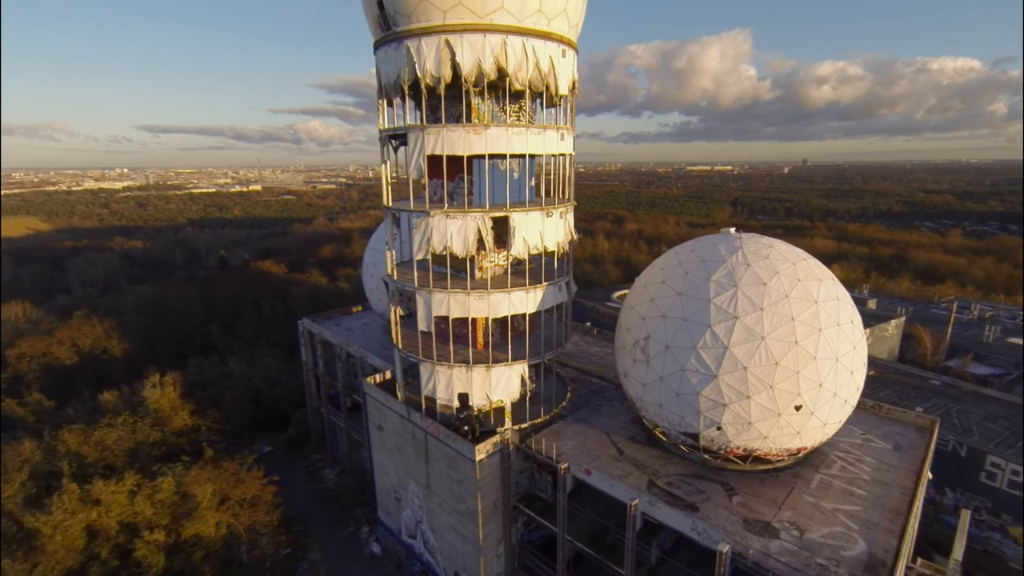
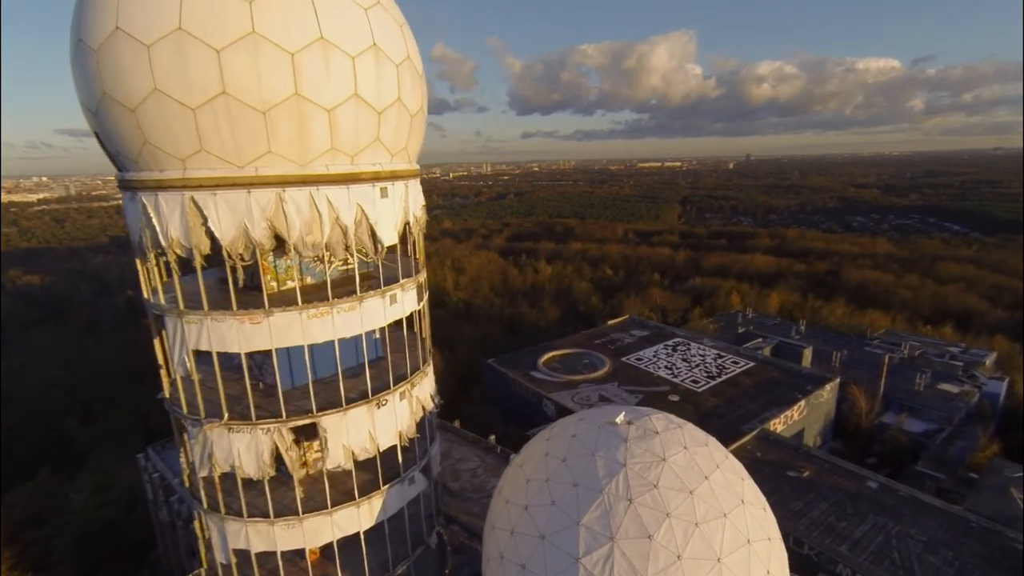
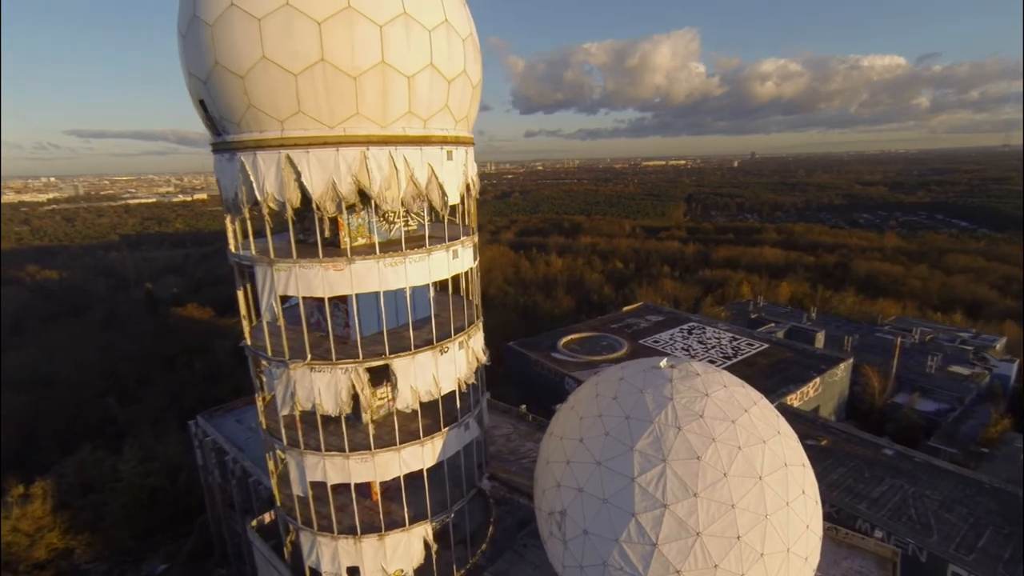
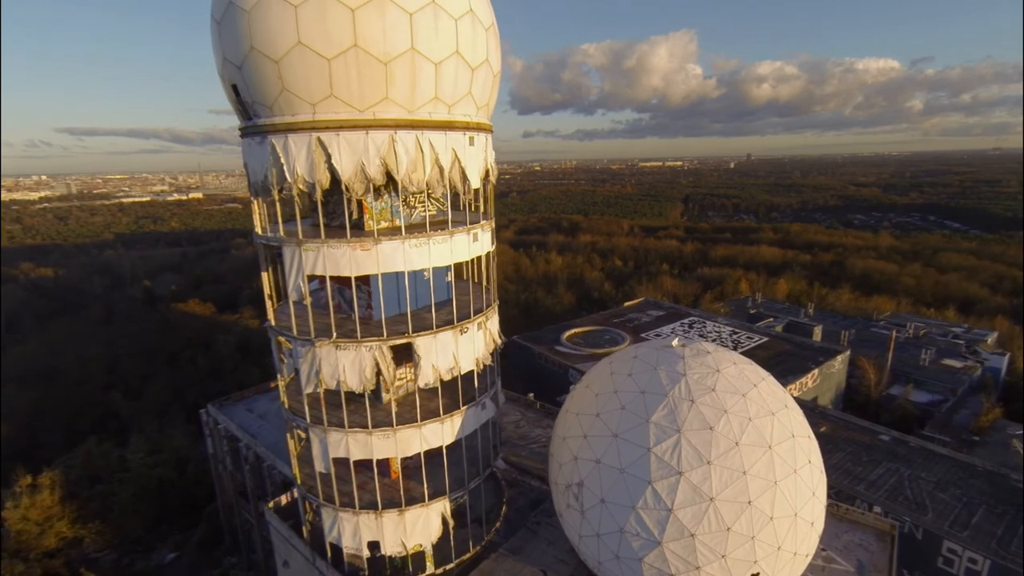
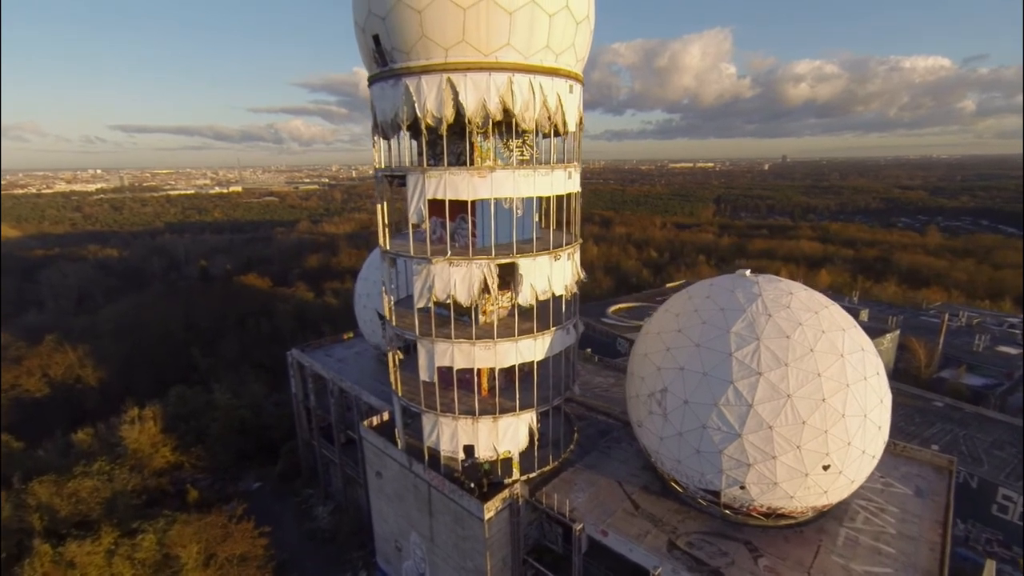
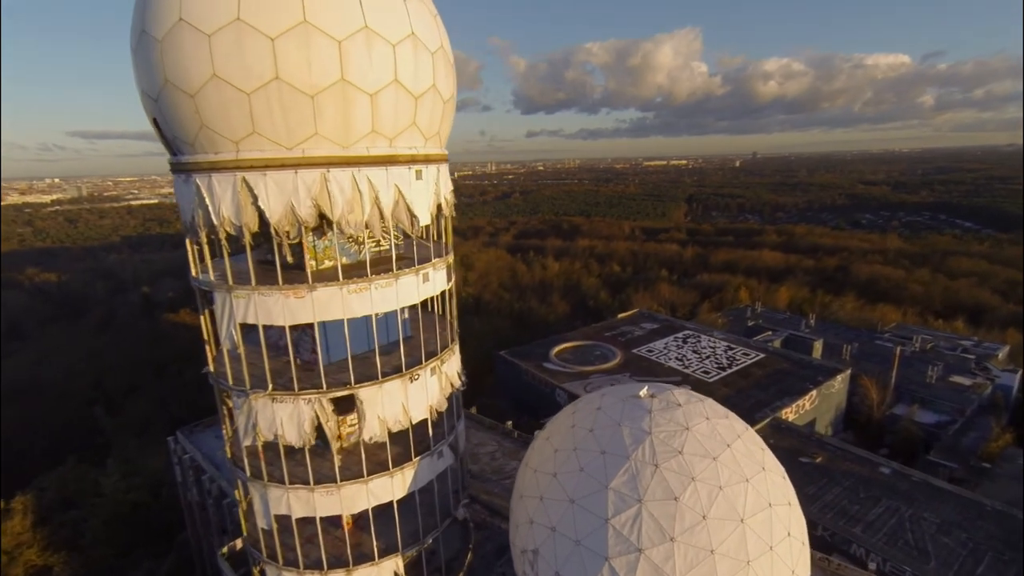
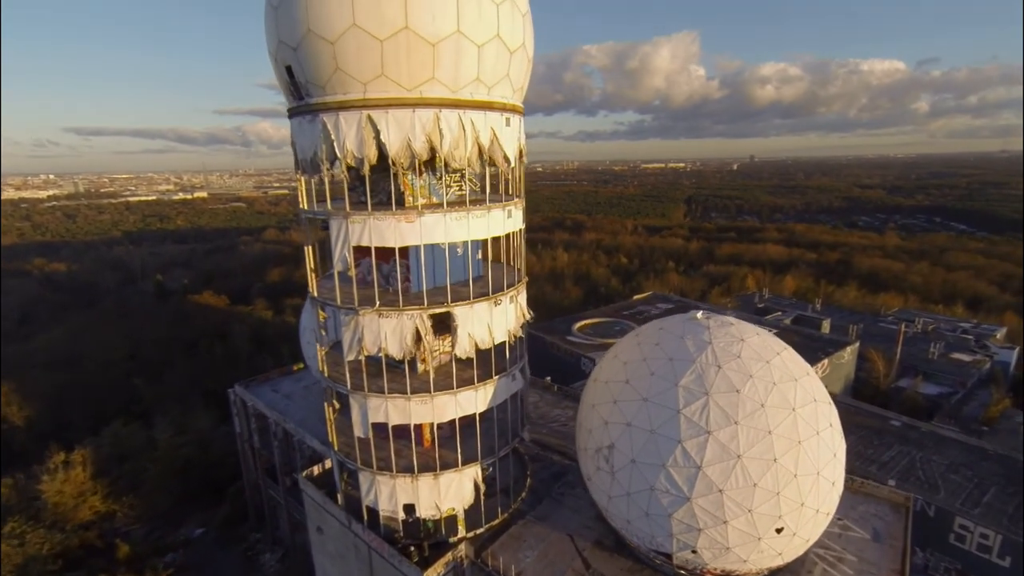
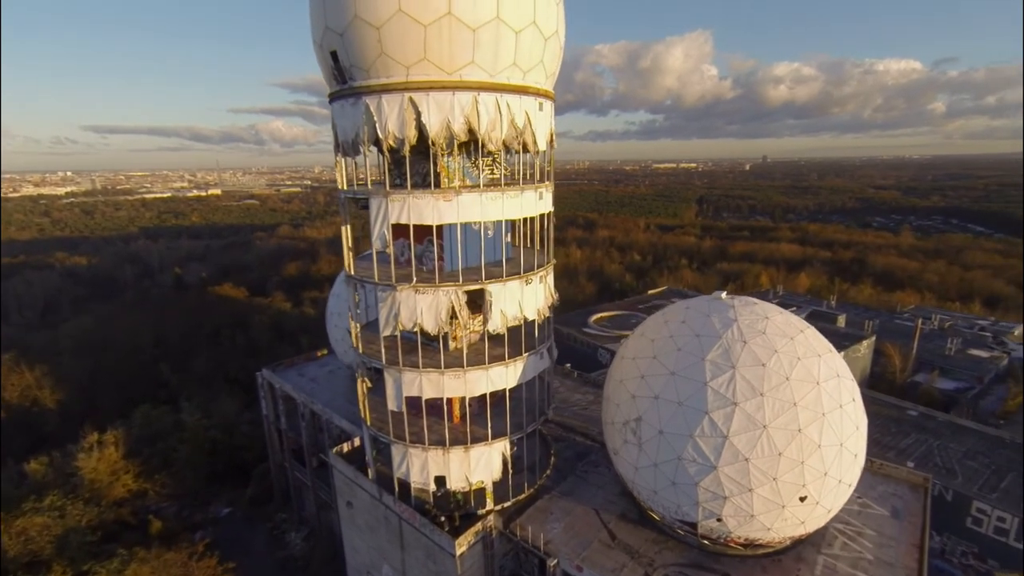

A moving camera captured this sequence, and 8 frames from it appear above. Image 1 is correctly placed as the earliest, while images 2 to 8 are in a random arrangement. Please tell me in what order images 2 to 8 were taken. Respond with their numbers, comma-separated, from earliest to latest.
5, 8, 7, 4, 3, 6, 2
